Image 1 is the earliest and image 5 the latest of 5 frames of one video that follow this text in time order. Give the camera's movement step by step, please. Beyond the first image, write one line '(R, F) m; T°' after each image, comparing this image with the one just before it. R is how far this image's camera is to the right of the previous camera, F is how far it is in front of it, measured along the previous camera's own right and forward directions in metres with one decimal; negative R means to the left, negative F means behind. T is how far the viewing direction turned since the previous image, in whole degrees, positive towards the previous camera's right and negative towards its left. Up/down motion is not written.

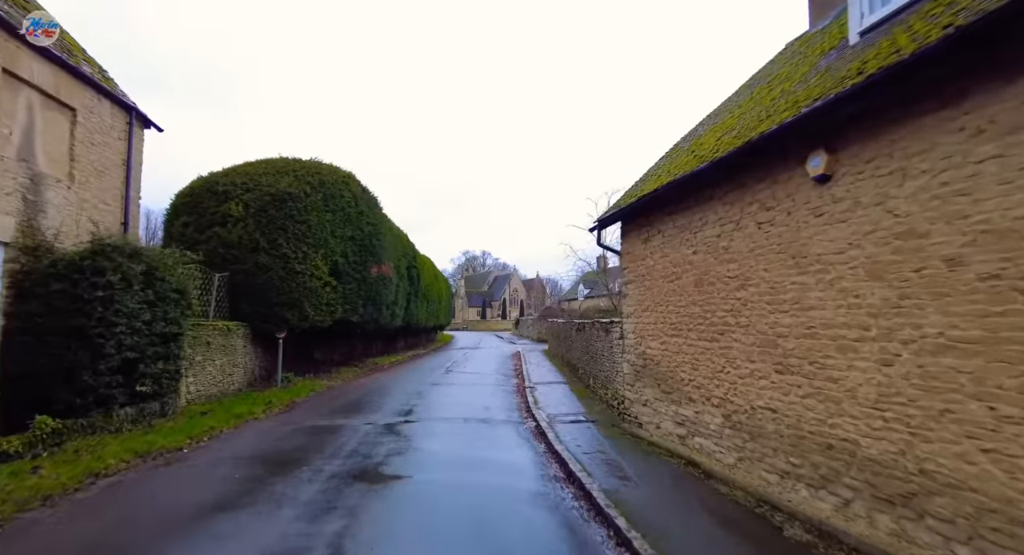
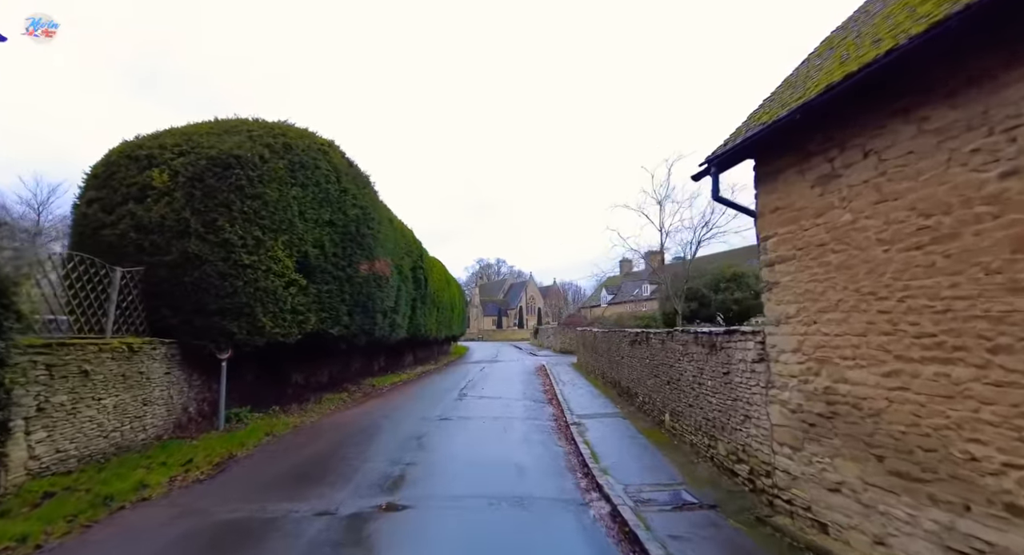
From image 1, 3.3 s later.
(-0.5, +3.7) m; -2°
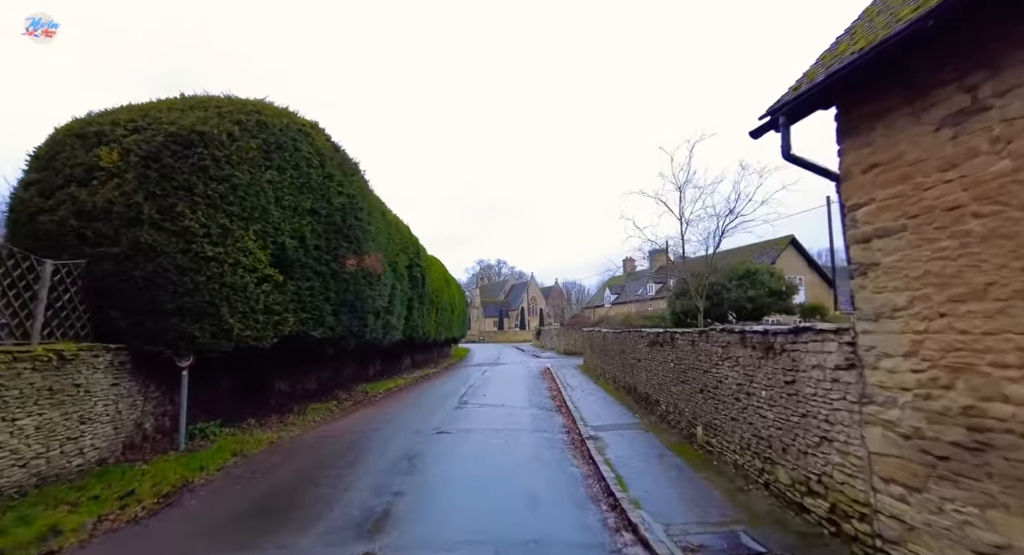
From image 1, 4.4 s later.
(-0.1, +1.2) m; 0°
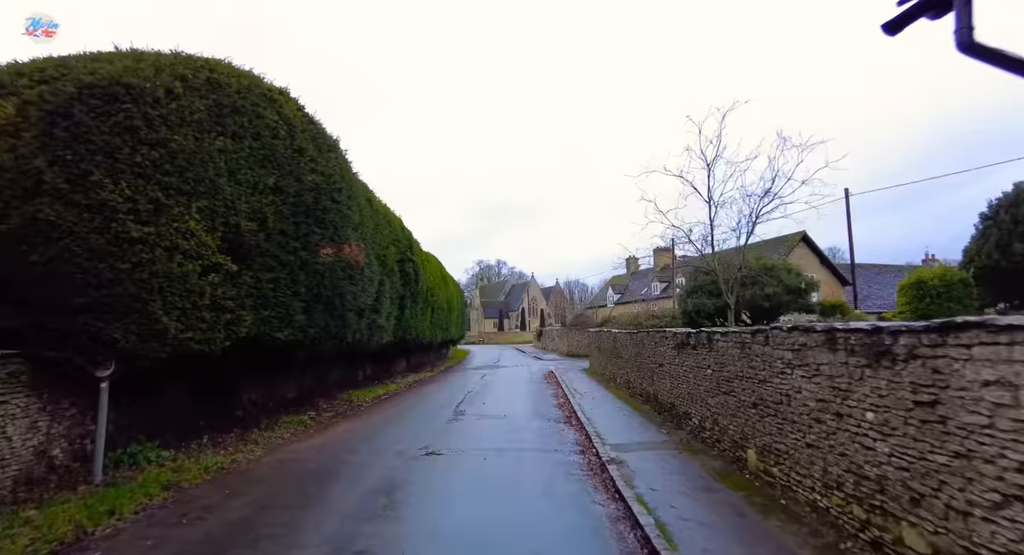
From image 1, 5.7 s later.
(-0.1, +1.5) m; 0°
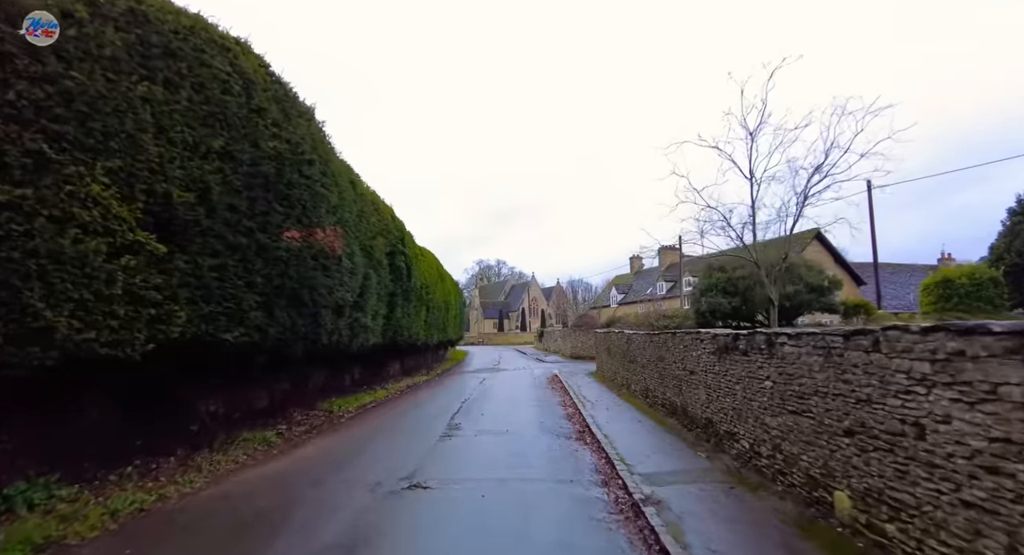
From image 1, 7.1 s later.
(-0.1, +1.6) m; 0°
